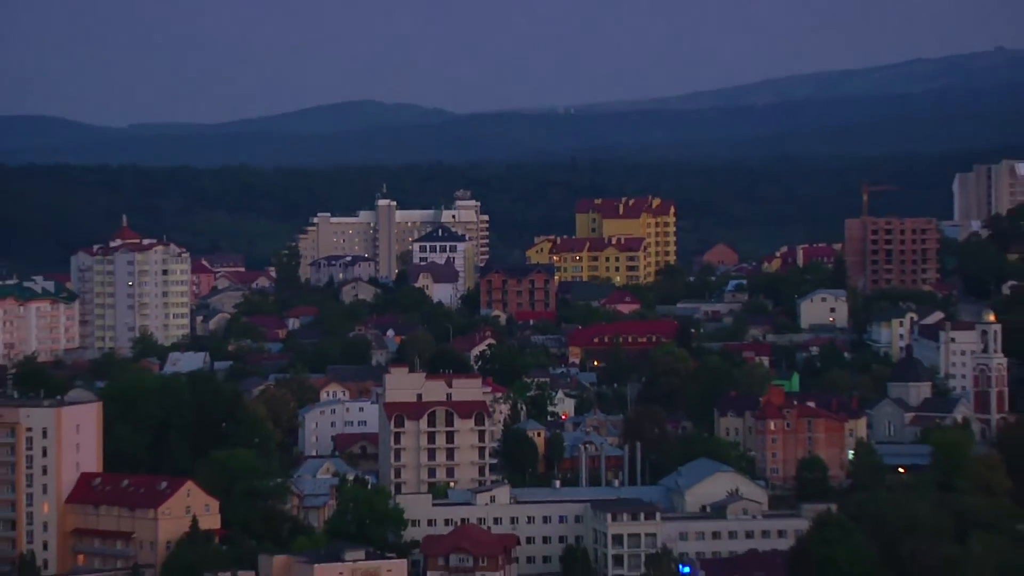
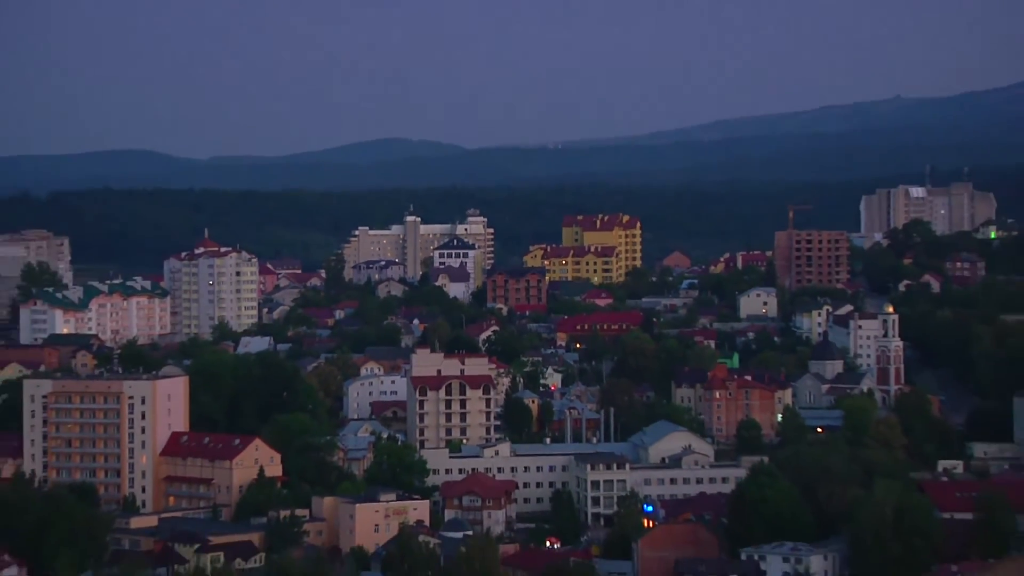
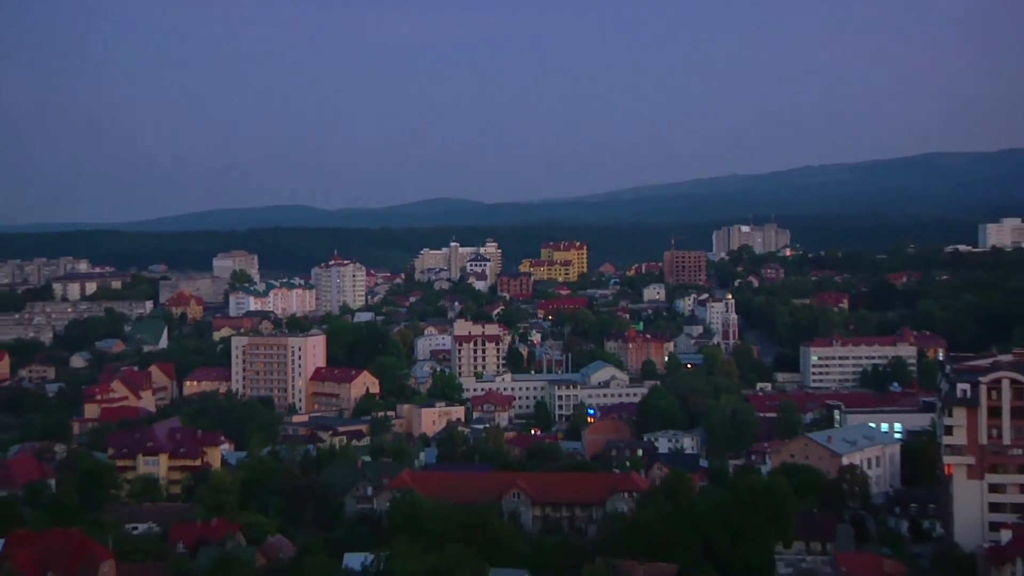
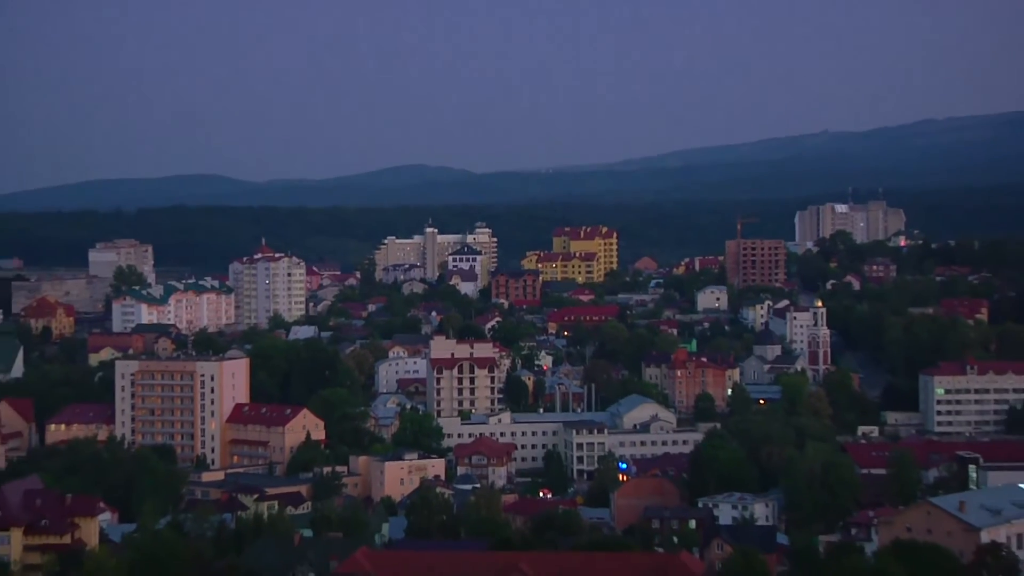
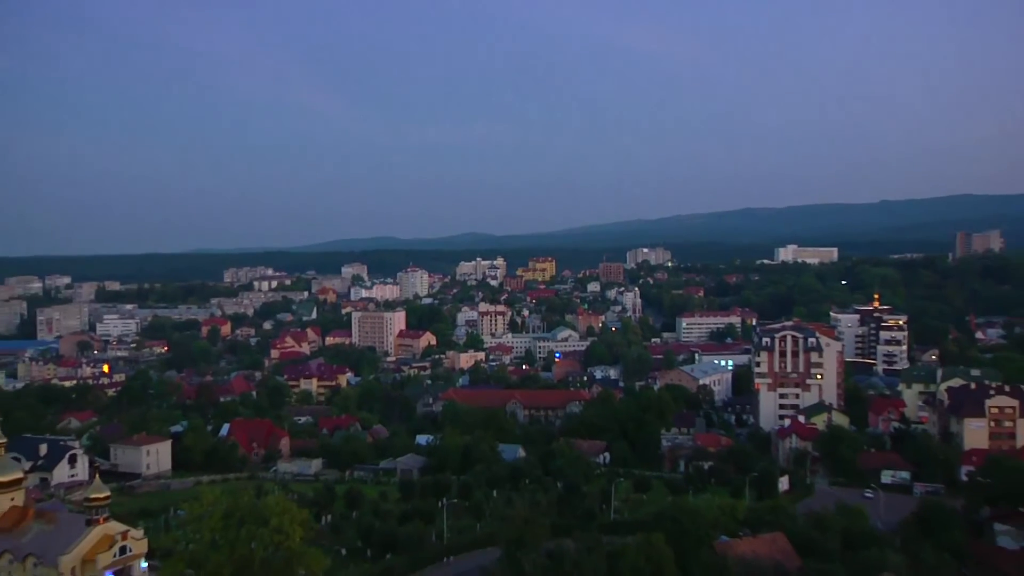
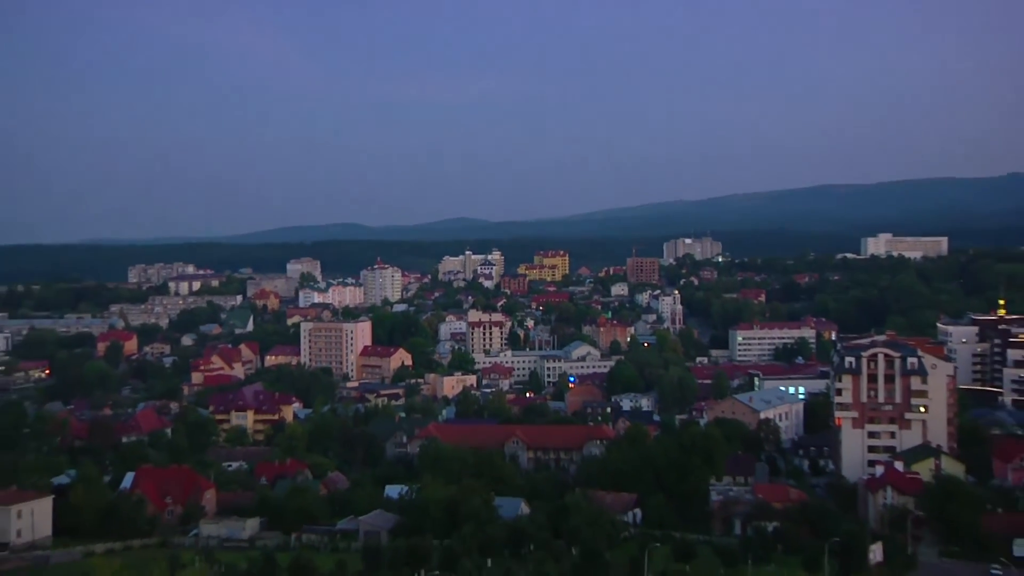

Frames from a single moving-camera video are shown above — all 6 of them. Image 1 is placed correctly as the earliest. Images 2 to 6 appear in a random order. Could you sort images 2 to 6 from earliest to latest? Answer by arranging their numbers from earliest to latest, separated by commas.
2, 4, 3, 6, 5
